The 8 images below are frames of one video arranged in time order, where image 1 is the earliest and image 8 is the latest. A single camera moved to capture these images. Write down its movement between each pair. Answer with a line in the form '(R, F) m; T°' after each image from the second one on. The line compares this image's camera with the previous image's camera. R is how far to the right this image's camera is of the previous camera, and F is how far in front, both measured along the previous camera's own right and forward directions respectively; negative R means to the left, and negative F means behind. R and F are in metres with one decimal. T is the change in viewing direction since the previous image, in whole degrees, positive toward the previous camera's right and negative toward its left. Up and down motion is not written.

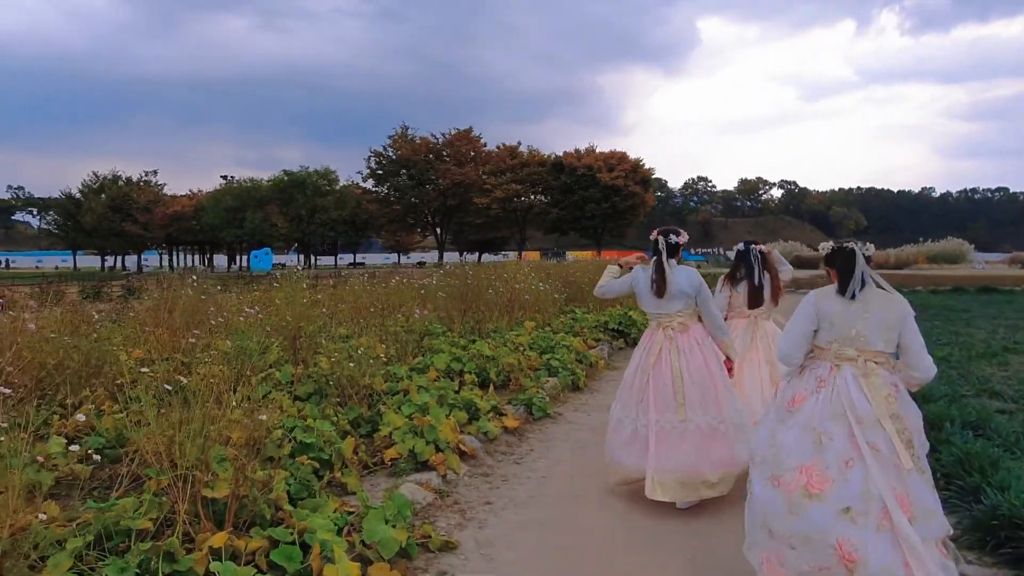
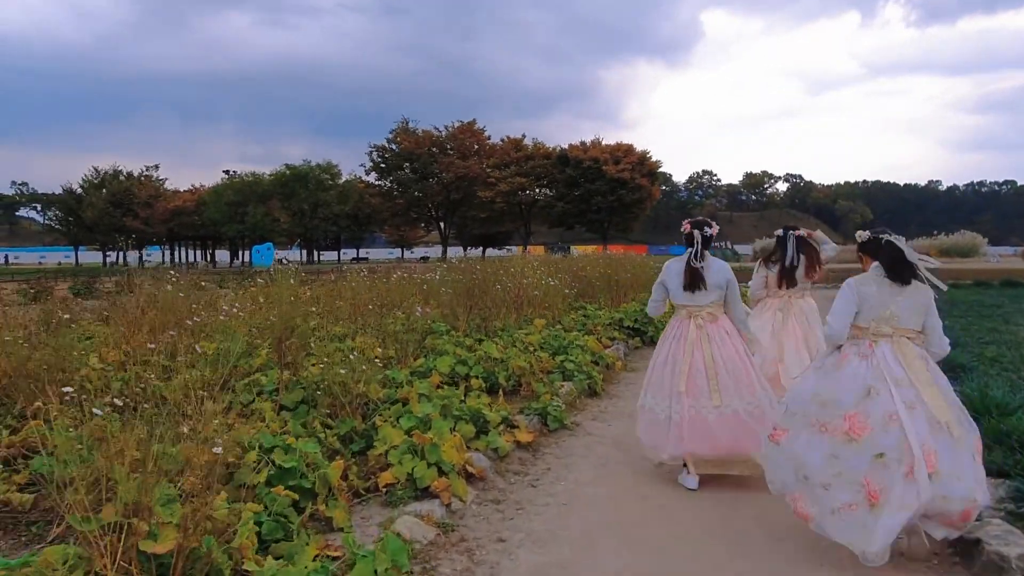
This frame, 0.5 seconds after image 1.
(-0.1, +0.7) m; 0°
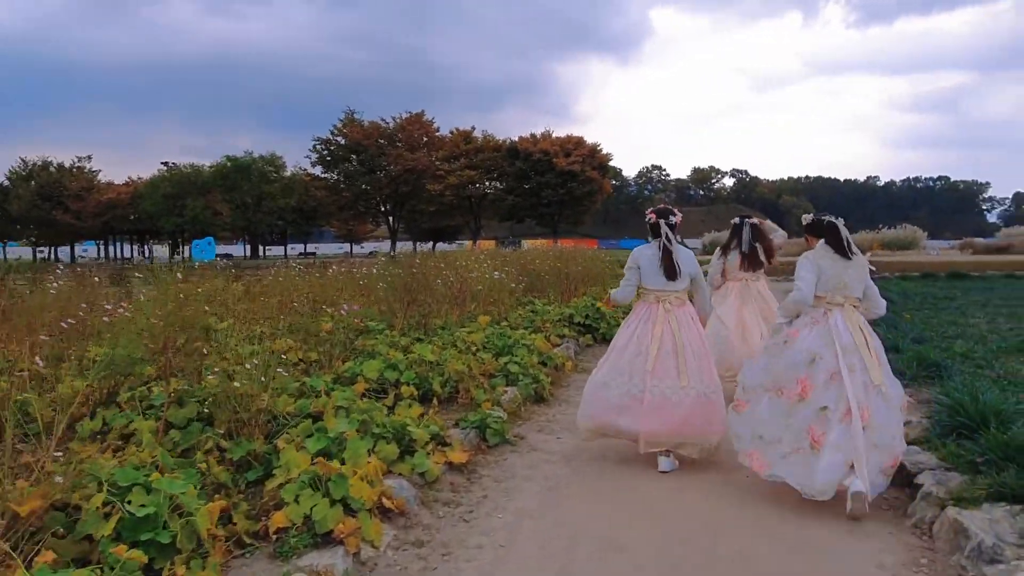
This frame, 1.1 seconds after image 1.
(+0.1, +0.7) m; +4°
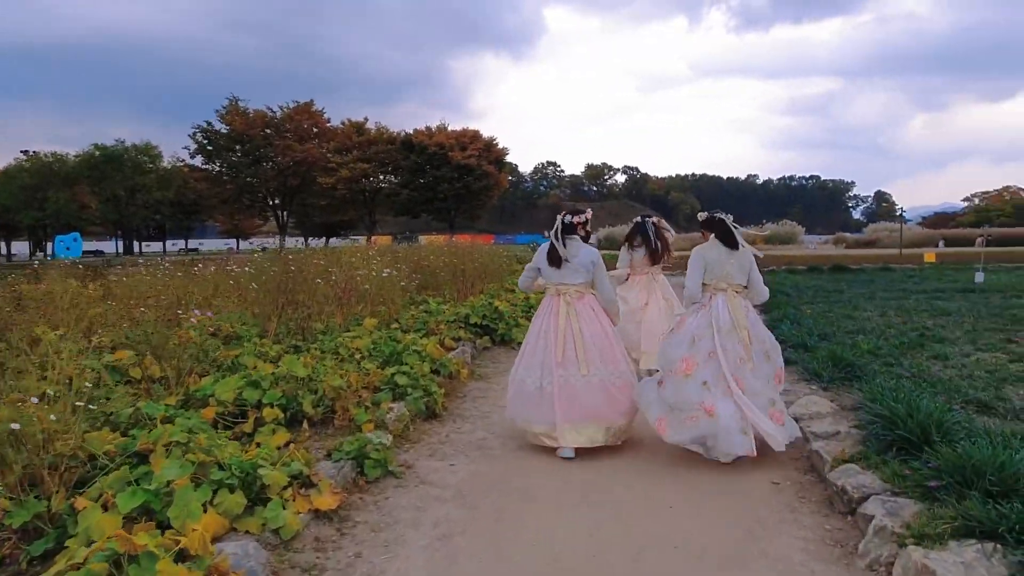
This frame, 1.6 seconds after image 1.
(+0.1, +0.7) m; +8°
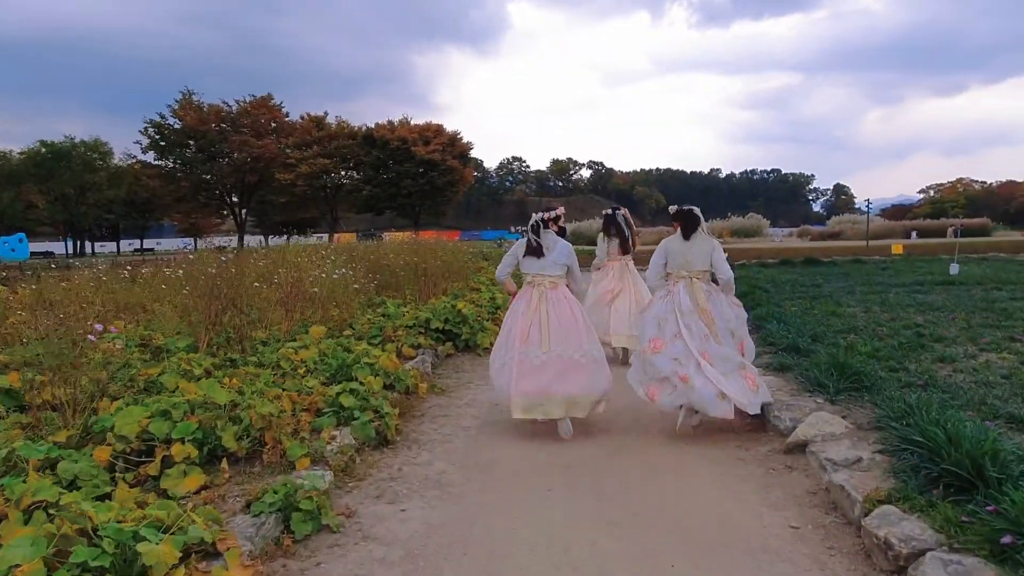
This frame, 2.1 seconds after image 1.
(0.0, +0.7) m; +3°
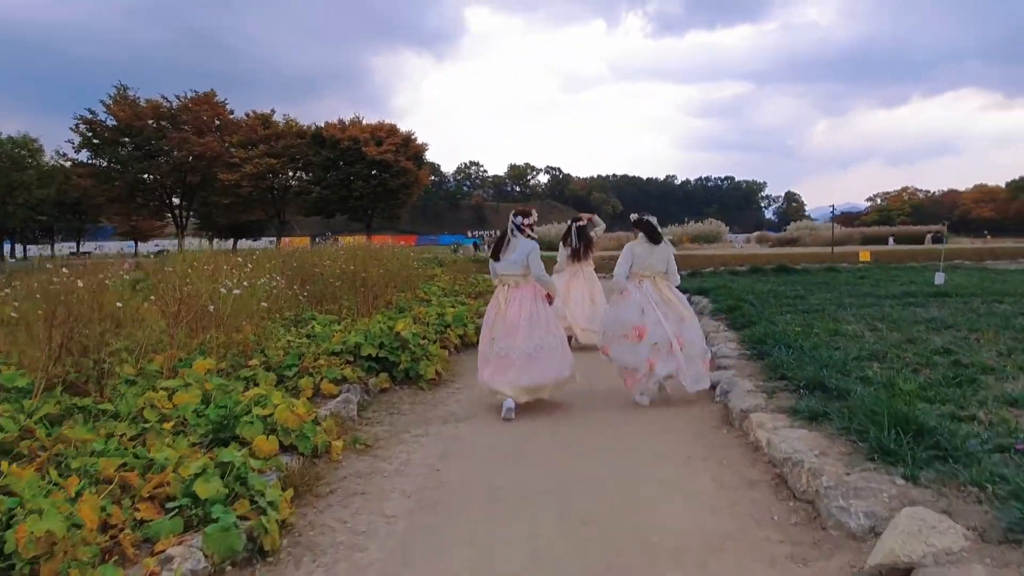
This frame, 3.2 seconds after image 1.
(+0.1, +1.5) m; +3°
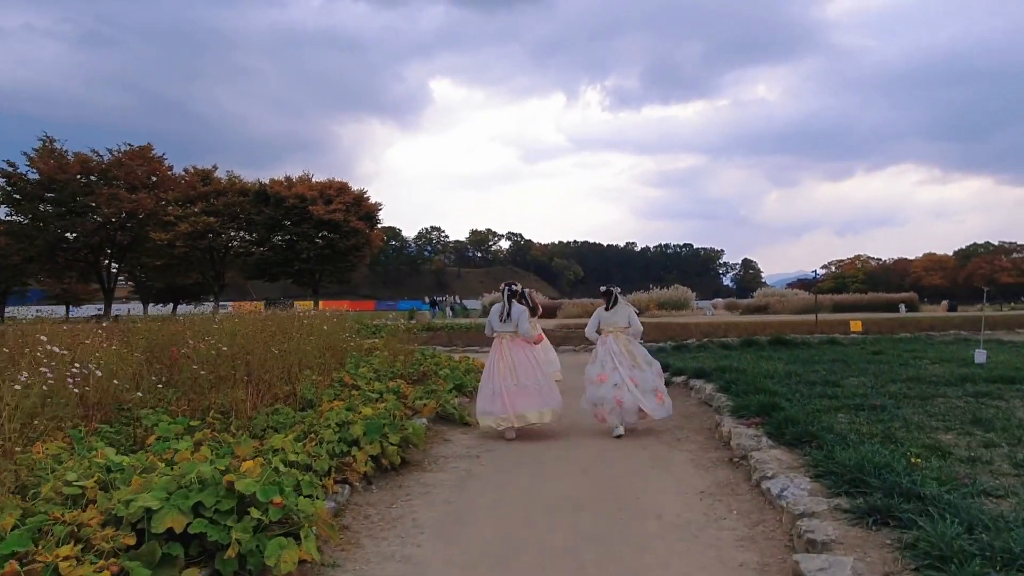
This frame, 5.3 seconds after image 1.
(+0.2, +2.8) m; +3°
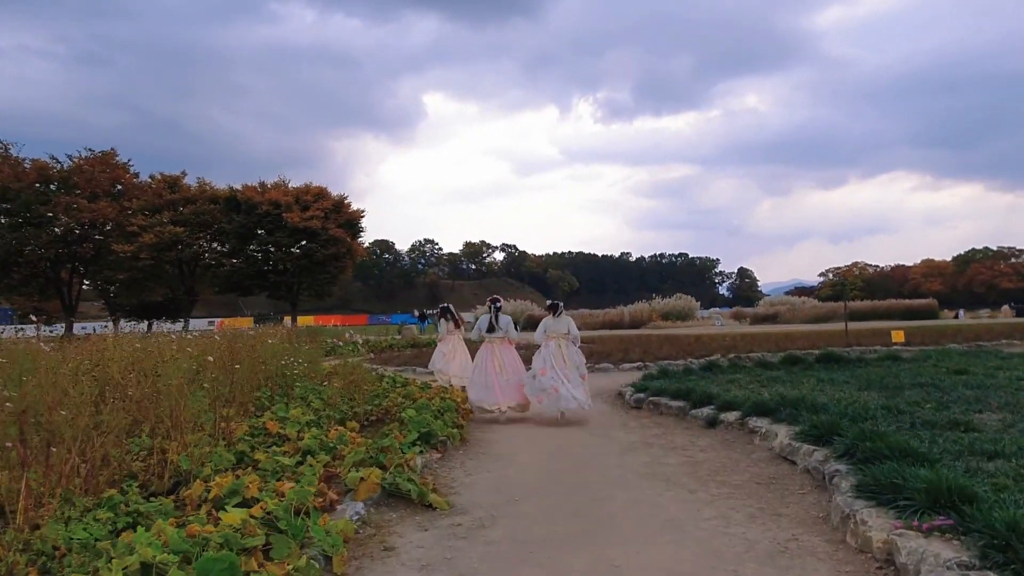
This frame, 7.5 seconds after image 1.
(+0.1, +2.9) m; 0°
